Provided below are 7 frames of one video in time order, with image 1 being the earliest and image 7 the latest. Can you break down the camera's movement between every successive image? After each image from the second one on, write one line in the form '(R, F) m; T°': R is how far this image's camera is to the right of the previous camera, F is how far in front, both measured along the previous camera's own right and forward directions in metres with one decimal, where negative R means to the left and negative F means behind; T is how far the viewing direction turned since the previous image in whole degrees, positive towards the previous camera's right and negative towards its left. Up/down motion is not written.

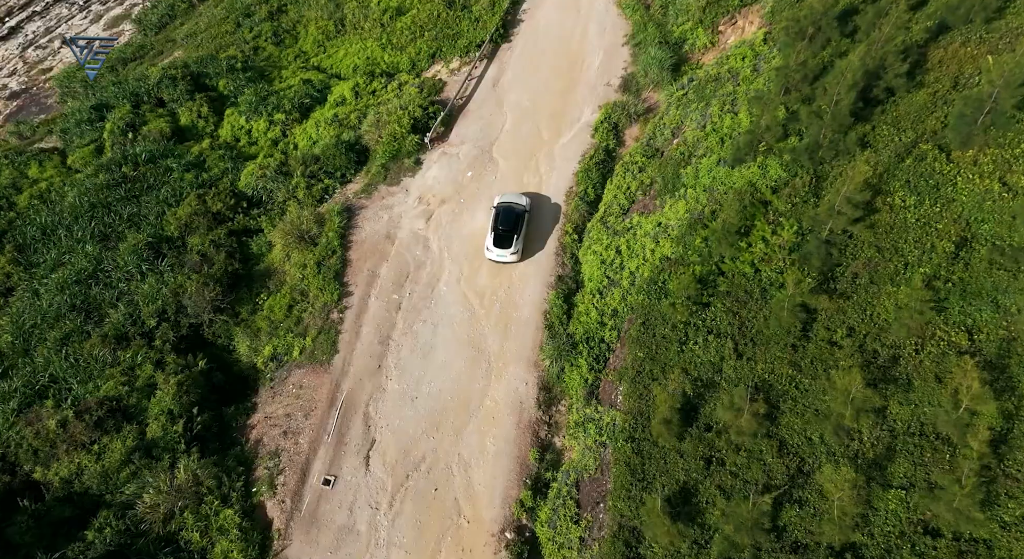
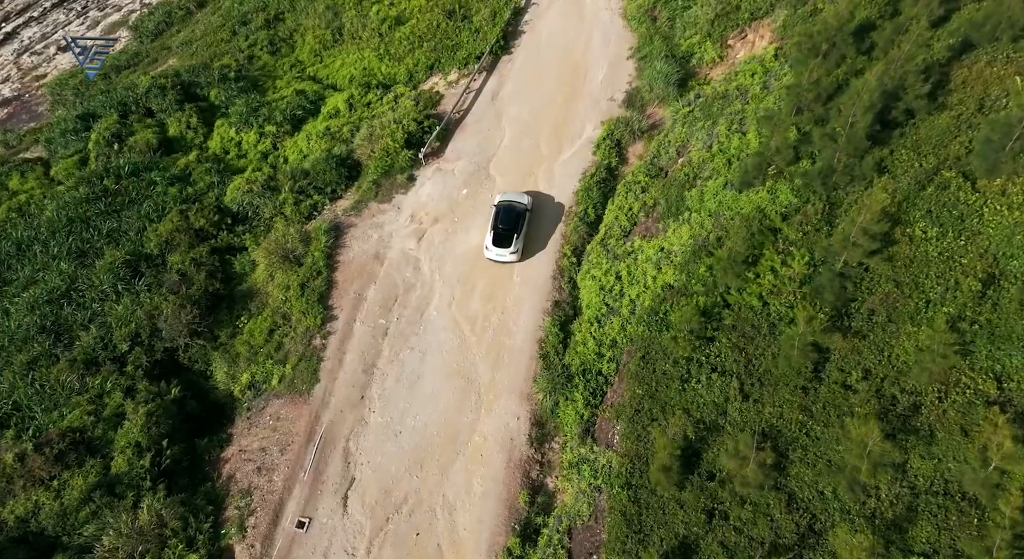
(+0.5, +1.8) m; 0°
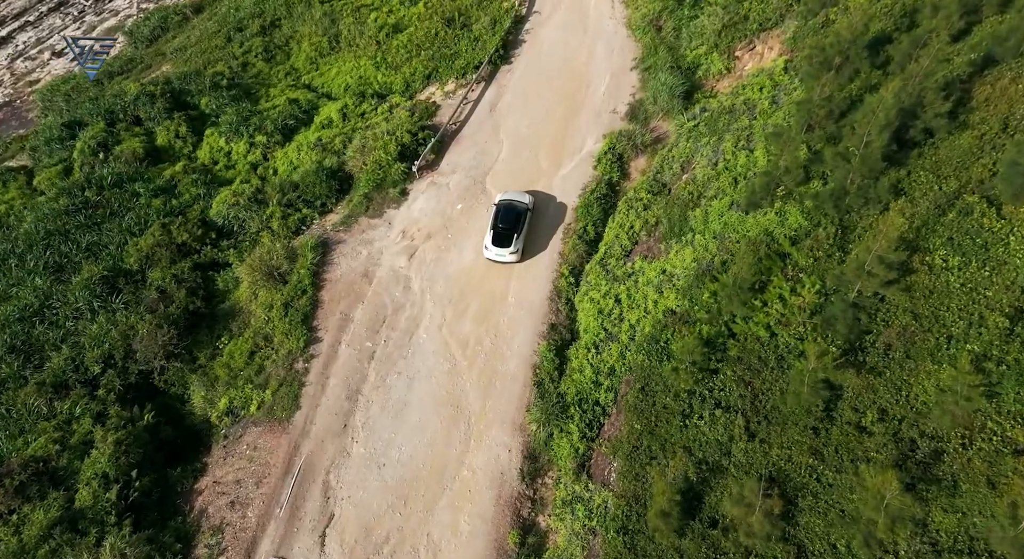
(+0.4, +1.6) m; 0°
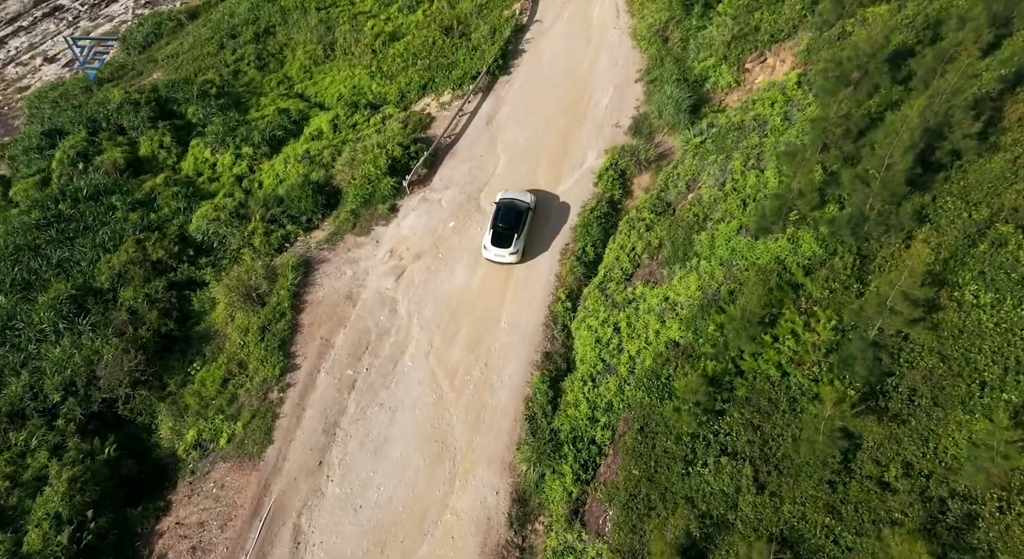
(+0.5, +2.0) m; 0°
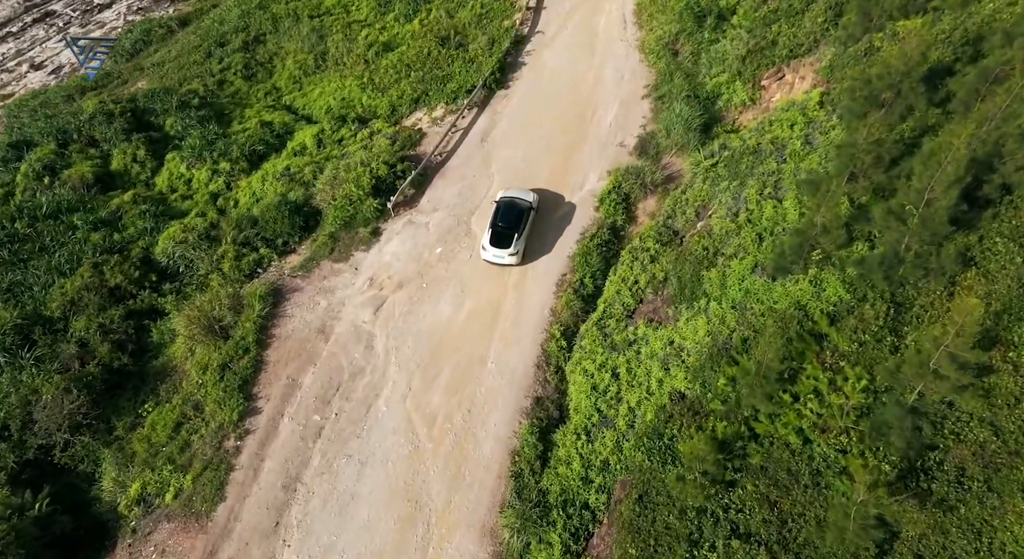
(+0.7, +2.9) m; -1°
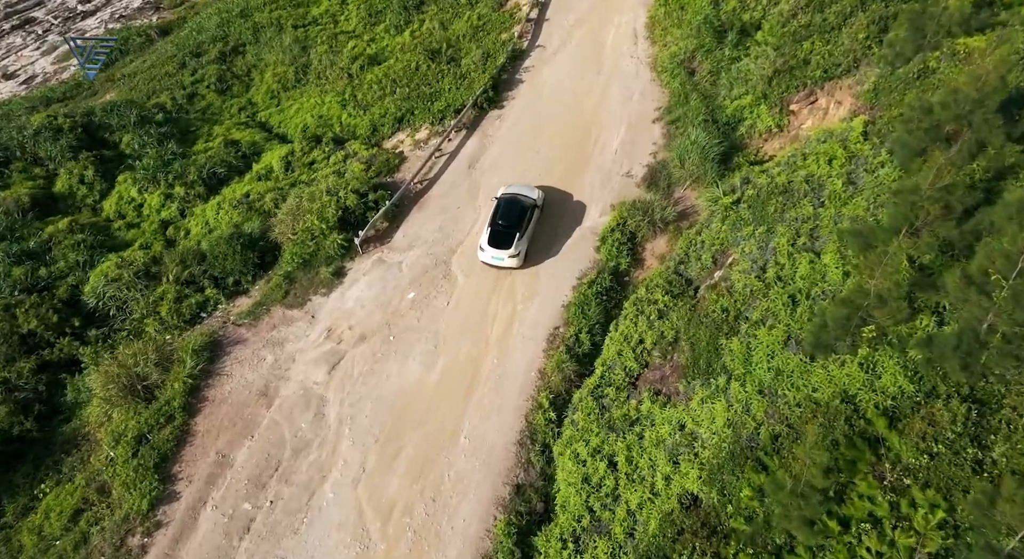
(+0.9, +4.5) m; -1°
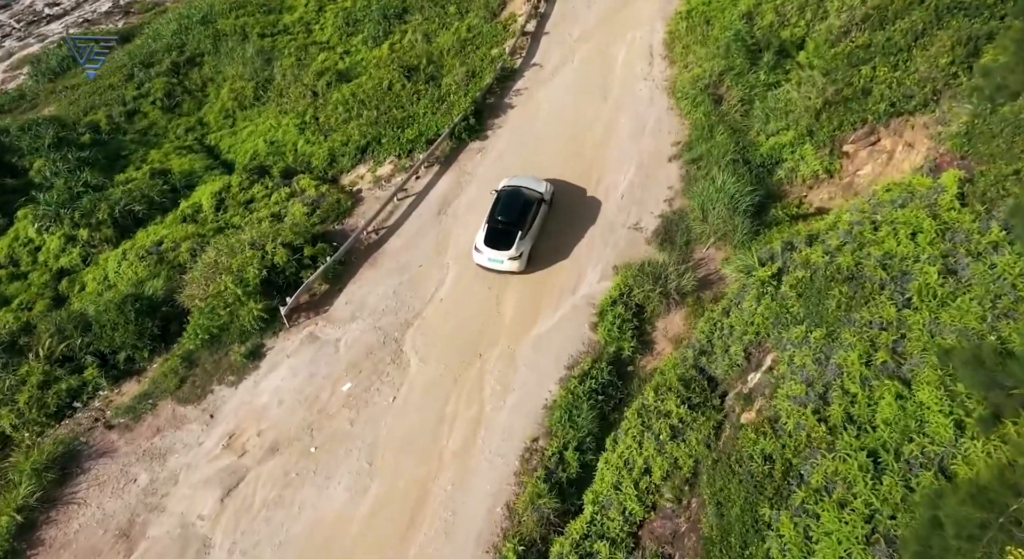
(+1.2, +6.5) m; -1°
